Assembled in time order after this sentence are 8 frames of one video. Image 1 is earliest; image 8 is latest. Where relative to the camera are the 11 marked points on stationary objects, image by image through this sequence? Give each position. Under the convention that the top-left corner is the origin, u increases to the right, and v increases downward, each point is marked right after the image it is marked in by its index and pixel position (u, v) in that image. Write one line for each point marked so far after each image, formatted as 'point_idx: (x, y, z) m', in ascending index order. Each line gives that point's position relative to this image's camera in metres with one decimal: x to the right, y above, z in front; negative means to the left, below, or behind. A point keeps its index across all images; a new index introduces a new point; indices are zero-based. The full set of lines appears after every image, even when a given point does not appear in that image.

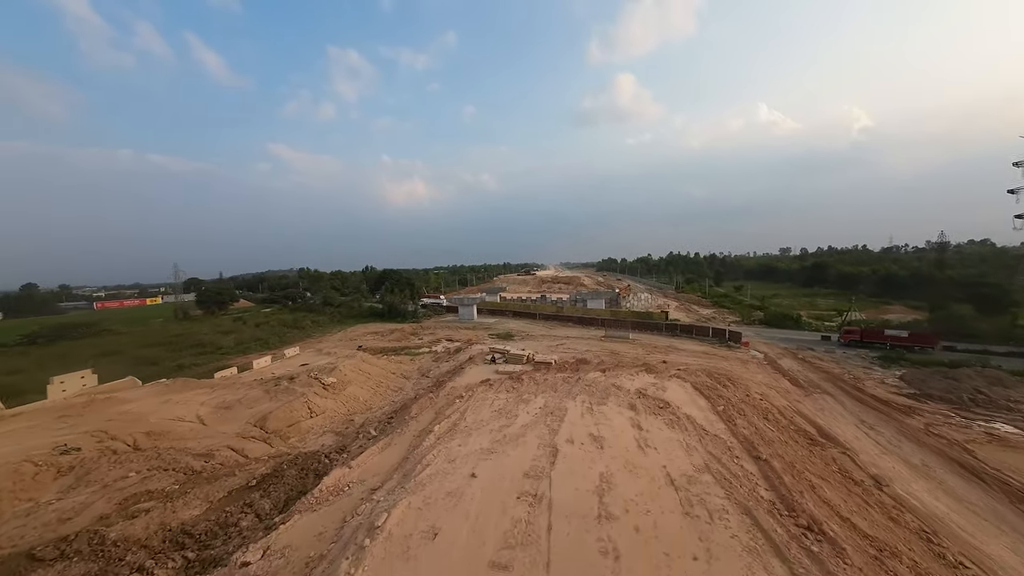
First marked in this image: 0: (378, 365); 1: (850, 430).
0: (-6.2, -3.5, +19.7) m
1: (+12.0, -5.0, +14.9) m
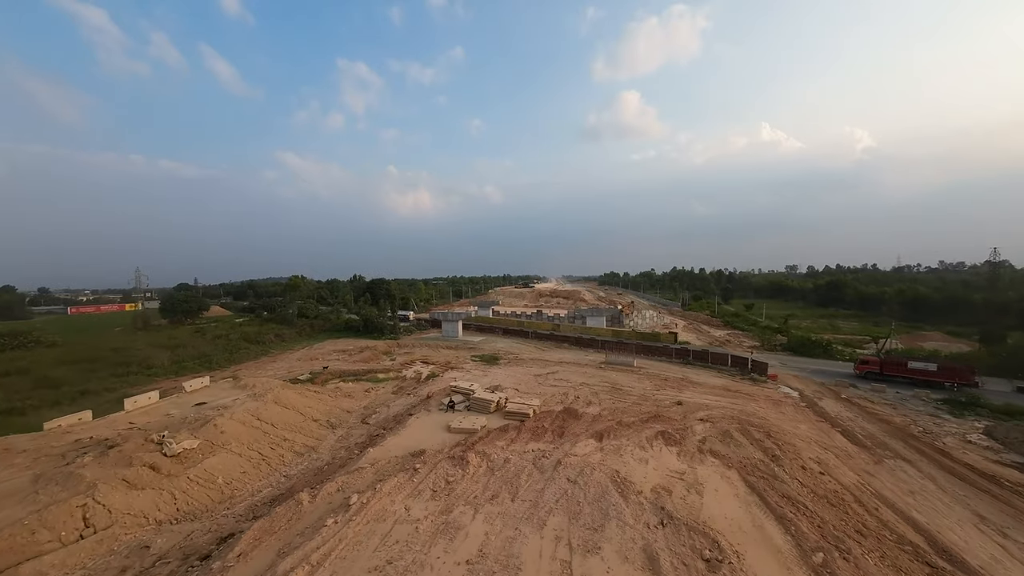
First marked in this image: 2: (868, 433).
0: (-7.3, -4.0, +14.8) m
1: (+10.8, -5.8, +9.8) m
2: (+14.7, -6.0, +17.5) m
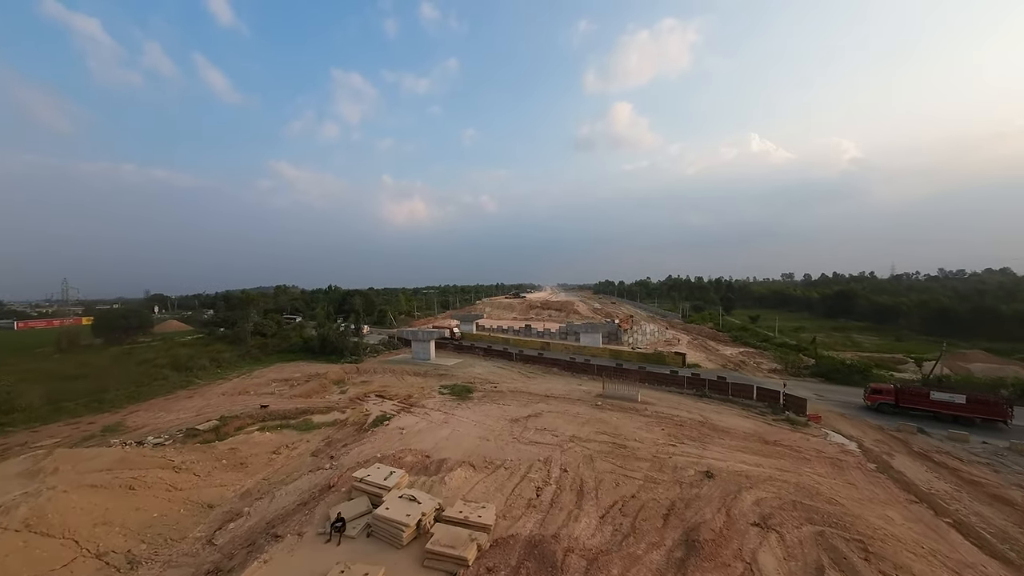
0: (-8.6, -4.7, +8.9) m
1: (+9.6, -6.3, +4.1) m
2: (+13.4, -6.6, +11.8) m
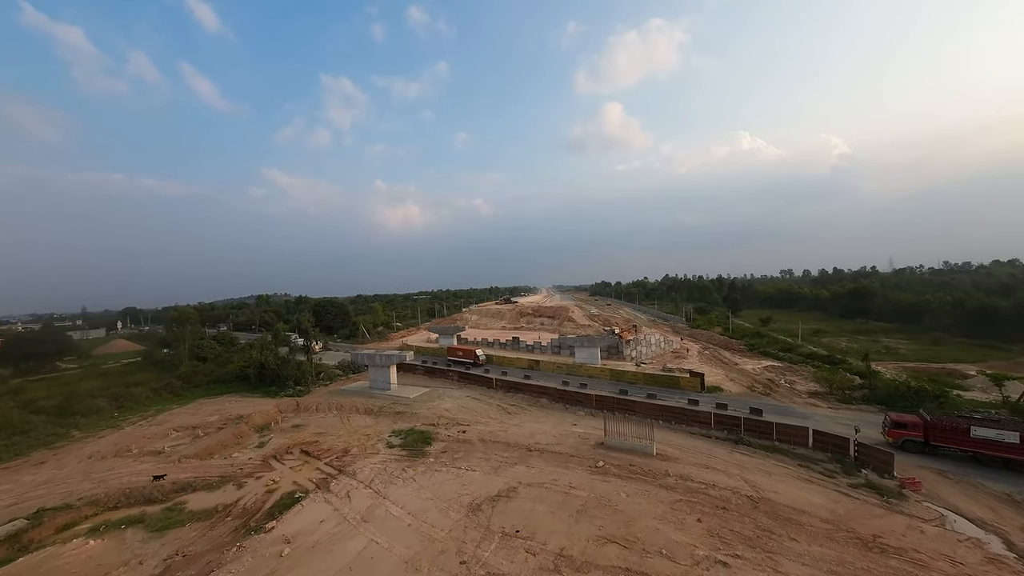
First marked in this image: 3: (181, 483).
0: (-9.8, -5.5, +2.3) m
1: (+8.4, -6.7, -2.4) m
2: (+12.2, -6.9, +5.3) m
3: (-12.8, -7.5, +16.4) m
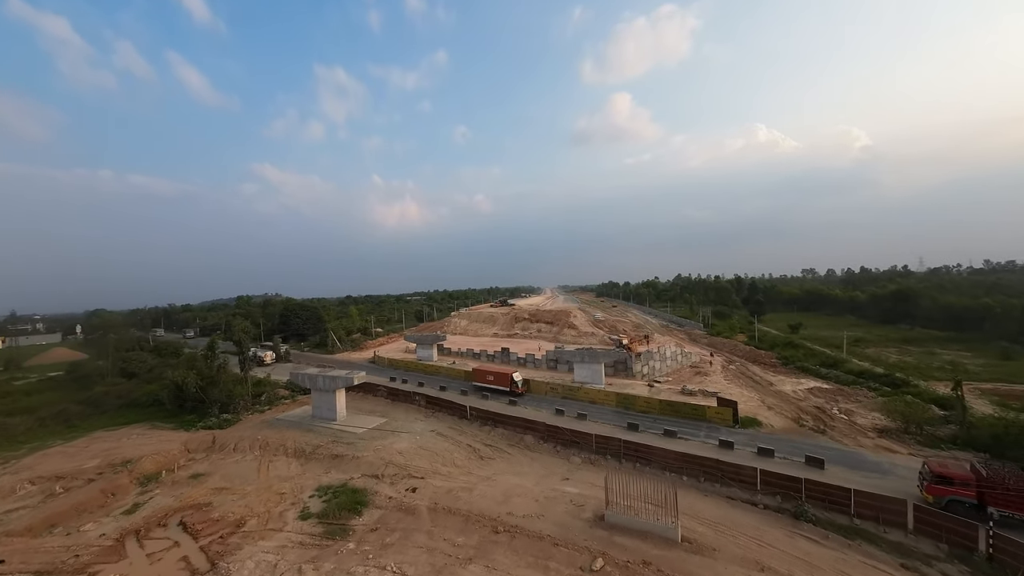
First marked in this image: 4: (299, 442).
0: (-11.4, -5.7, -3.3) m
1: (+6.8, -7.0, -8.3) m
2: (+10.7, -7.2, -0.7) m
3: (-14.1, -7.7, +10.9) m
4: (-9.6, -6.9, +19.1) m
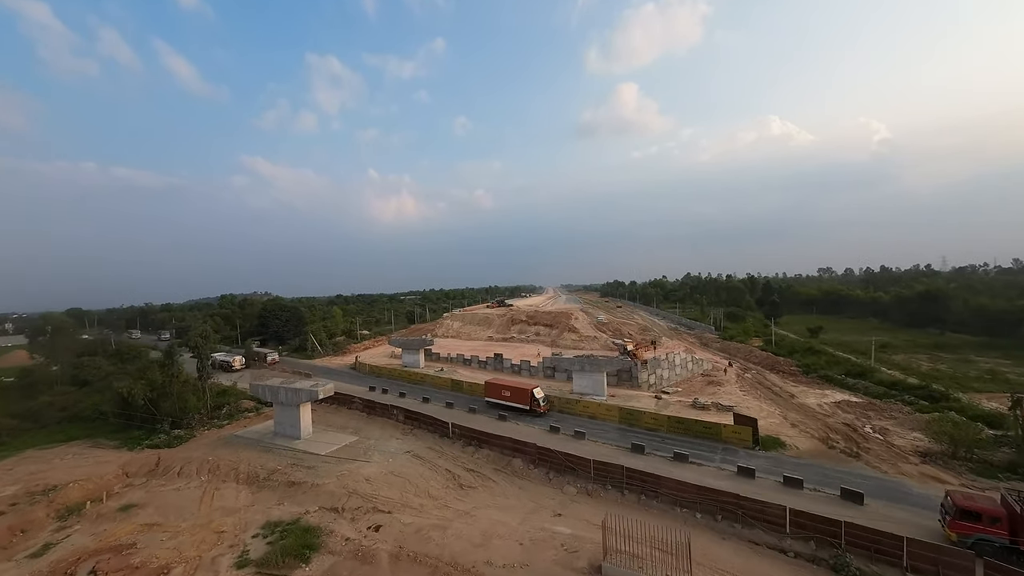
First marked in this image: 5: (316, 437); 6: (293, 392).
0: (-12.3, -5.8, -5.6) m
1: (+5.8, -7.1, -10.9) m
2: (+9.8, -7.3, -3.3) m
3: (-14.7, -7.8, +8.7) m
4: (-10.1, -7.0, +16.7) m
5: (-8.3, -6.4, +18.0) m
6: (-9.1, -4.3, +17.7) m
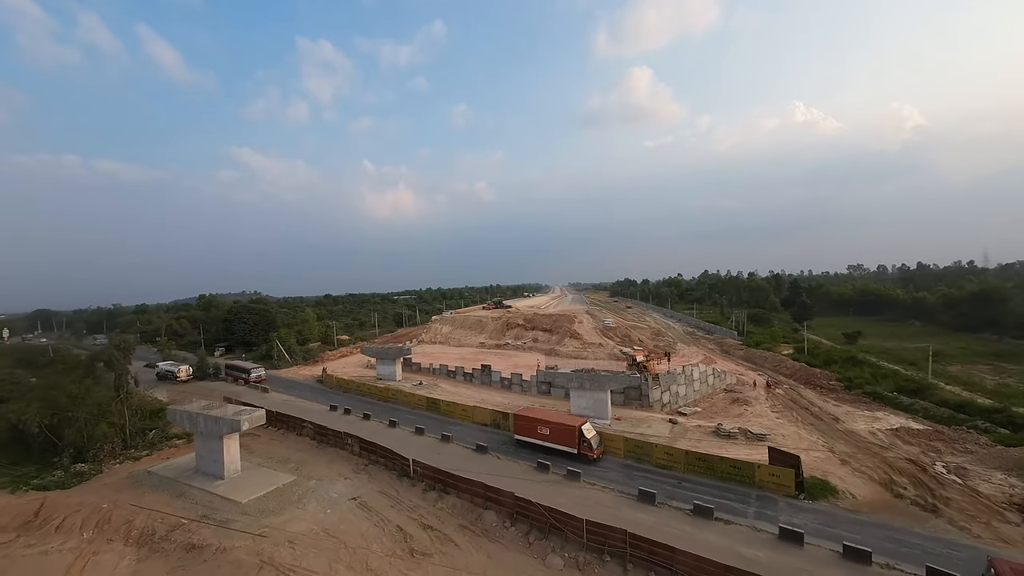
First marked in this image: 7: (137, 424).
0: (-13.8, -6.1, -9.0) m
1: (+4.1, -7.4, -14.7) m
2: (+8.4, -7.5, -7.3) m
3: (-15.9, -7.9, +5.4) m
4: (-11.0, -7.1, +13.3) m
5: (-9.2, -6.5, +14.5) m
6: (-10.0, -4.4, +14.2) m
7: (-16.3, -6.1, +19.1) m
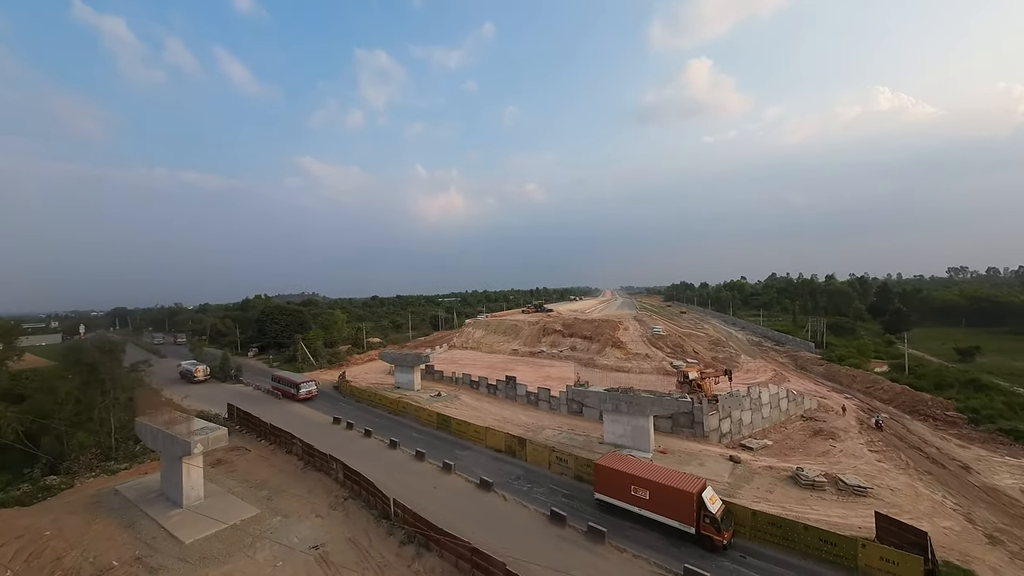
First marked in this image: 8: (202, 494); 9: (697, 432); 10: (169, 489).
0: (-16.5, -5.8, -10.3) m
1: (+0.5, -7.2, -18.3) m
2: (+5.6, -7.4, -11.4) m
3: (-16.8, -7.7, +4.2) m
4: (-11.0, -7.0, +11.5) m
5: (-9.0, -6.4, +12.5) m
6: (-9.8, -4.4, +12.3) m
7: (-15.5, -6.0, +17.9) m
8: (-9.3, -6.2, +12.9) m
9: (+7.6, -5.9, +17.3) m
10: (-10.4, -6.2, +13.3) m
